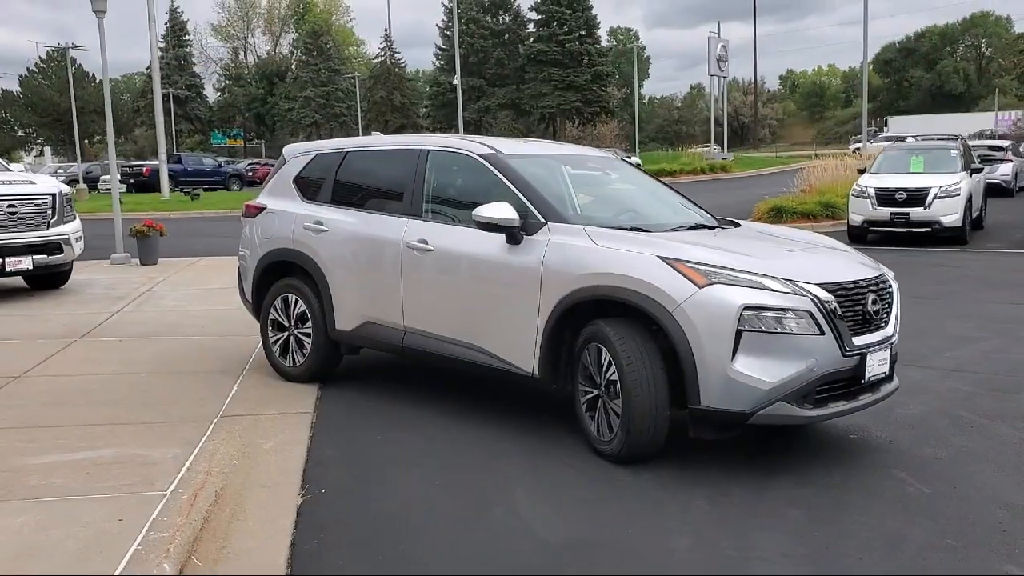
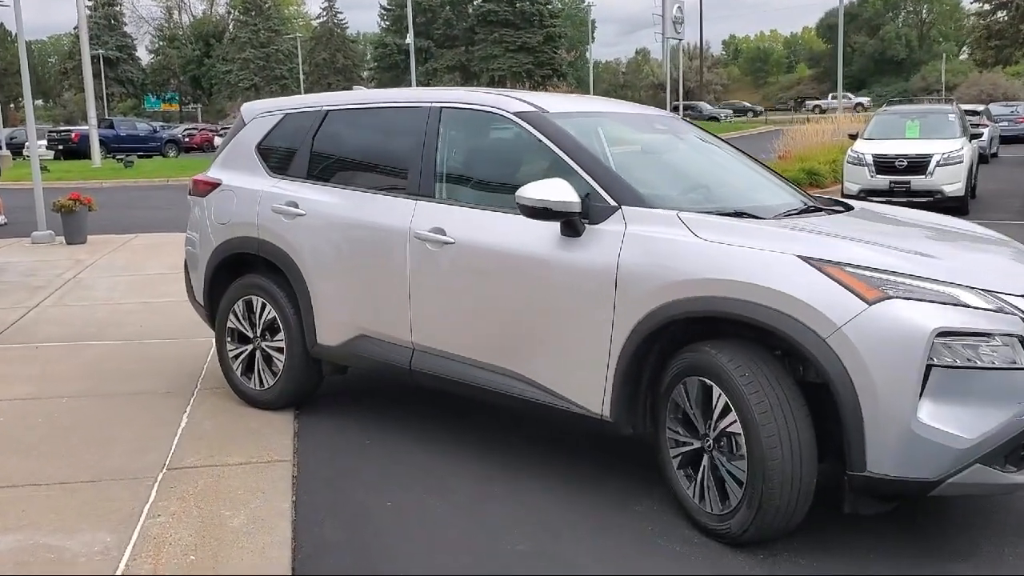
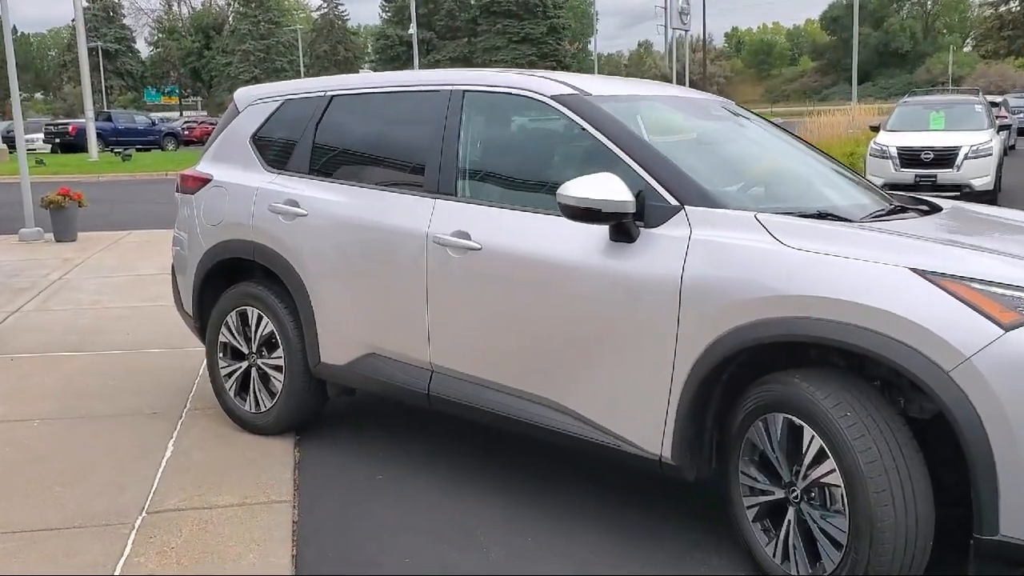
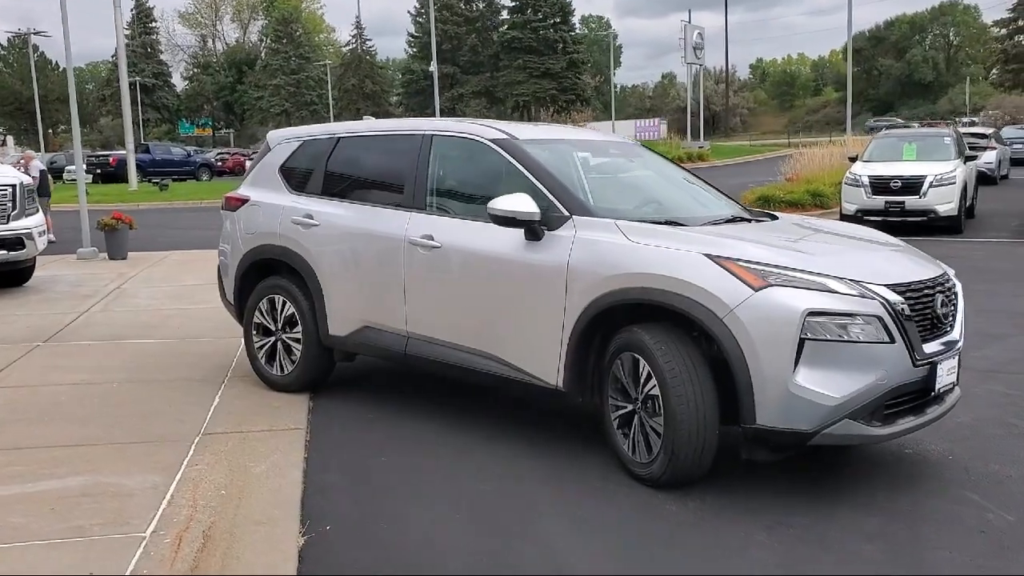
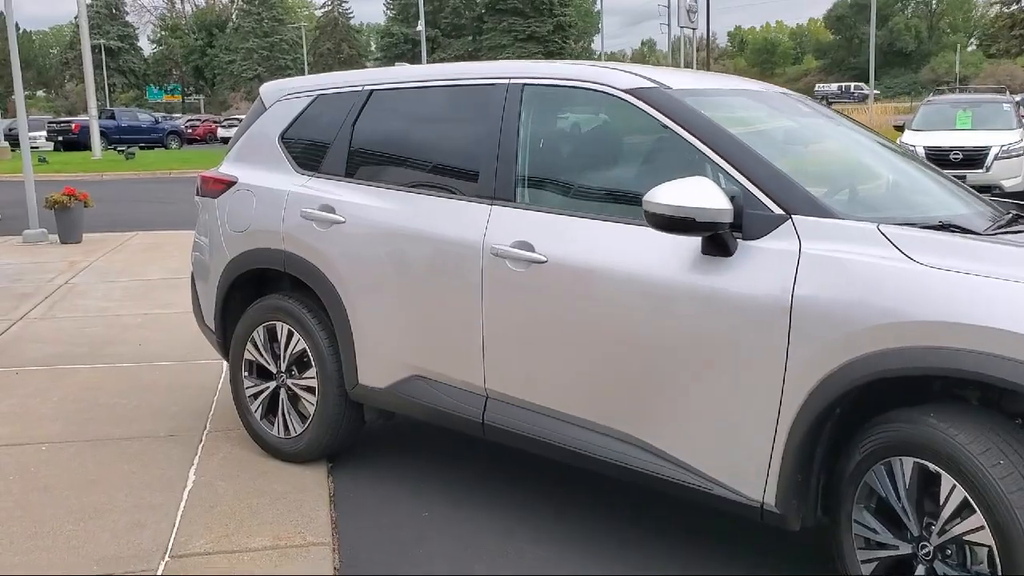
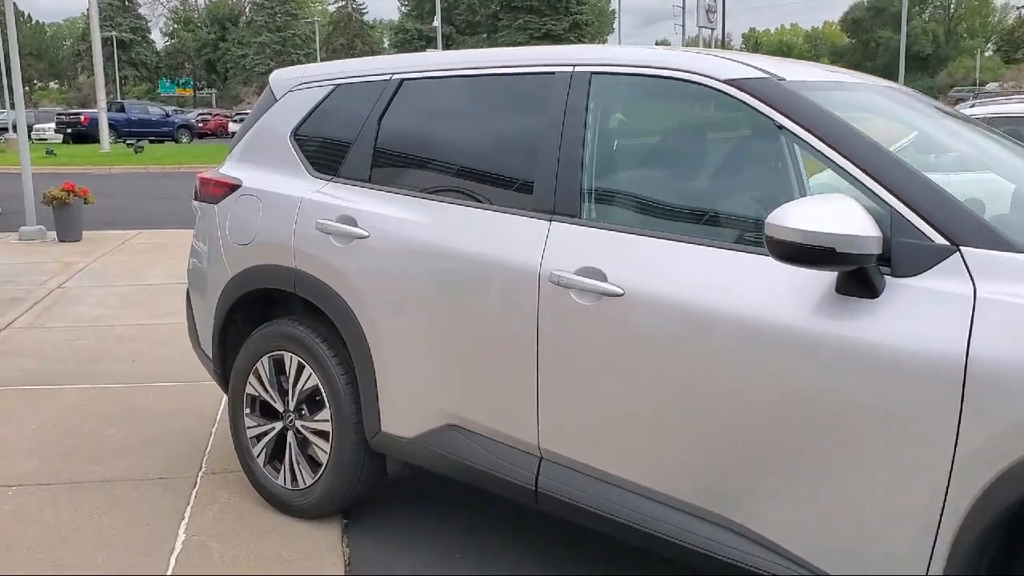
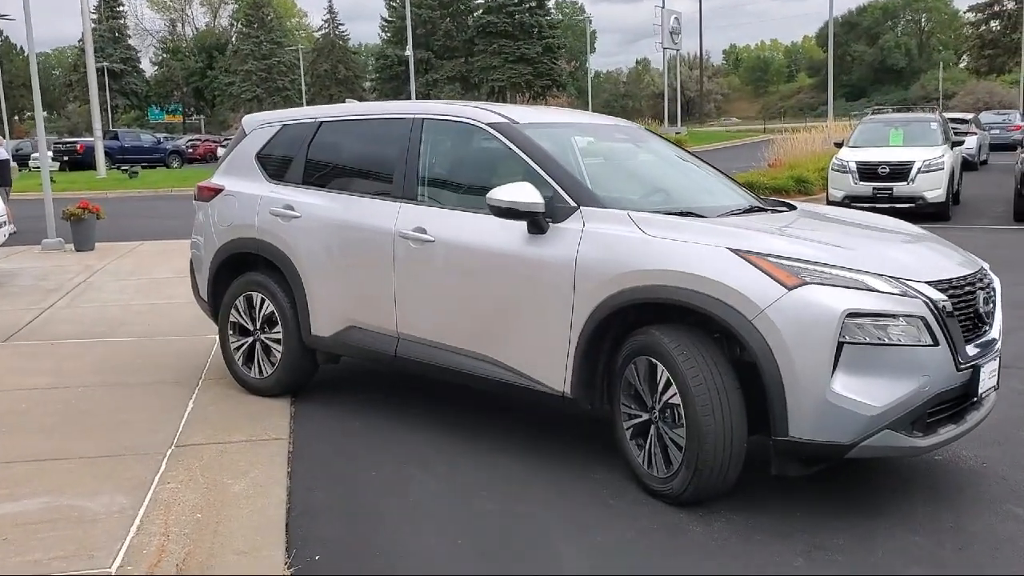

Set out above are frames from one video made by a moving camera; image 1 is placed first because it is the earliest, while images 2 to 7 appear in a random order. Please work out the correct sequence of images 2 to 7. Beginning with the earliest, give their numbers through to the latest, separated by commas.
4, 7, 2, 3, 5, 6
